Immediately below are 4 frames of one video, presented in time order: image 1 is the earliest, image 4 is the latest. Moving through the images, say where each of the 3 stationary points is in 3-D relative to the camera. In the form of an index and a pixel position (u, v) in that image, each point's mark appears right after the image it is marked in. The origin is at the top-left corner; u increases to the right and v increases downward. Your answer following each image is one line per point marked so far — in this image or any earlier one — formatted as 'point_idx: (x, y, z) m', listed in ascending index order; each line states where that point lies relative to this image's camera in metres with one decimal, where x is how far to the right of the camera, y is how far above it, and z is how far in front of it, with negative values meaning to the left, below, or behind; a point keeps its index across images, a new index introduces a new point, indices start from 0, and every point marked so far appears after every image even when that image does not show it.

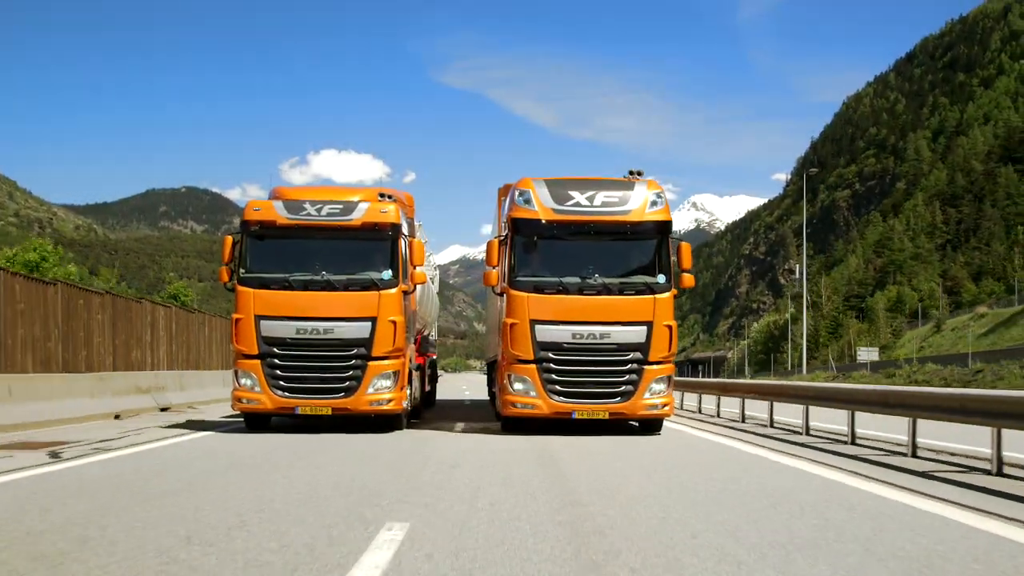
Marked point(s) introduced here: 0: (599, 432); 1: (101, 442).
0: (+1.3, -2.1, +14.3) m
1: (-5.9, -2.2, +14.1) m
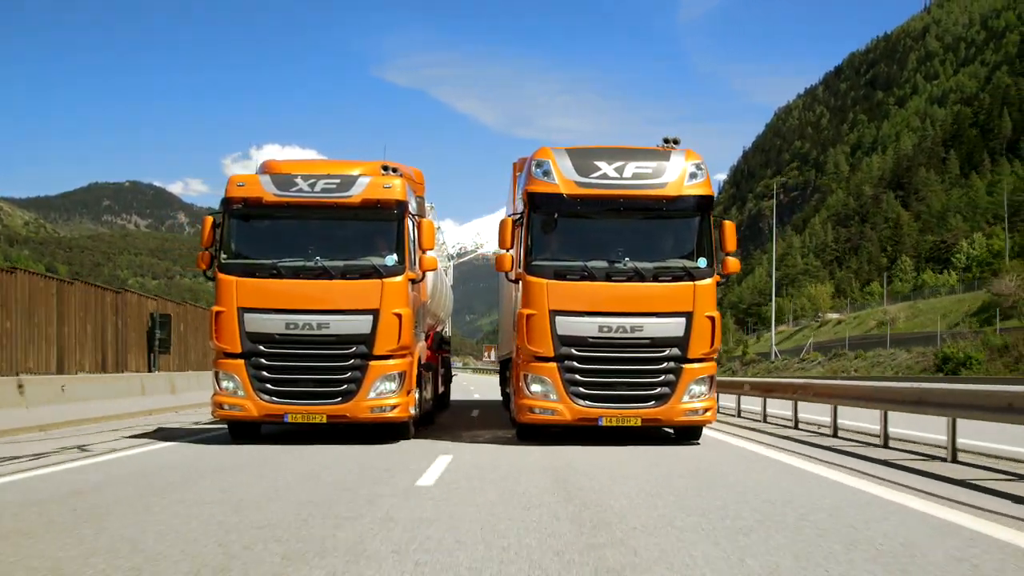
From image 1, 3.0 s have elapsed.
0: (+1.6, -2.0, +12.8) m
1: (-5.6, -2.0, +12.3) m
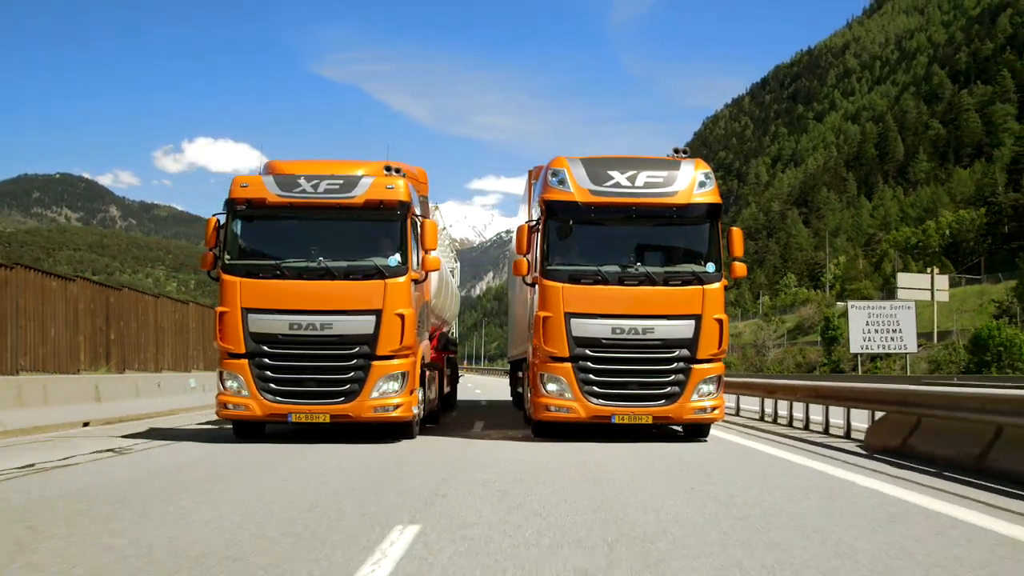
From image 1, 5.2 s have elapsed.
0: (+1.7, -2.0, +12.9) m
1: (-5.5, -2.0, +12.0) m
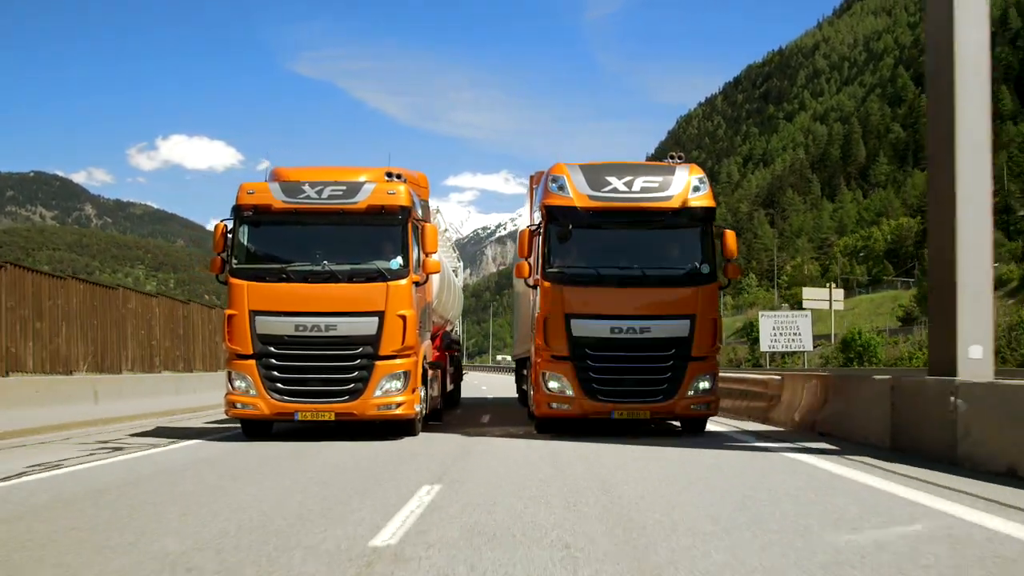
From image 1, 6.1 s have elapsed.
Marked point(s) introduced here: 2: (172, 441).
0: (+1.7, -2.0, +13.4) m
1: (-5.5, -2.0, +12.3) m
2: (-4.6, -2.0, +12.9) m
